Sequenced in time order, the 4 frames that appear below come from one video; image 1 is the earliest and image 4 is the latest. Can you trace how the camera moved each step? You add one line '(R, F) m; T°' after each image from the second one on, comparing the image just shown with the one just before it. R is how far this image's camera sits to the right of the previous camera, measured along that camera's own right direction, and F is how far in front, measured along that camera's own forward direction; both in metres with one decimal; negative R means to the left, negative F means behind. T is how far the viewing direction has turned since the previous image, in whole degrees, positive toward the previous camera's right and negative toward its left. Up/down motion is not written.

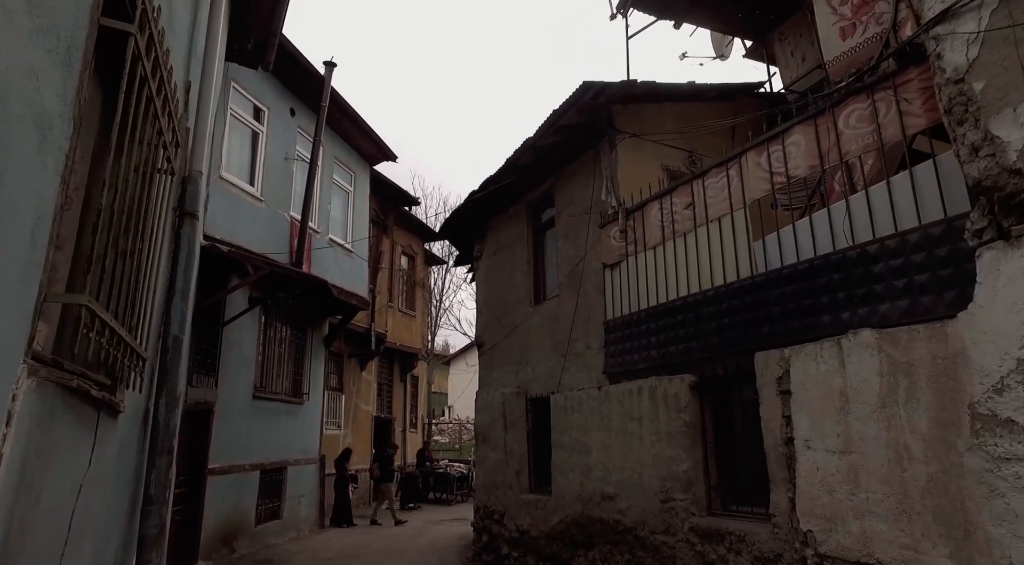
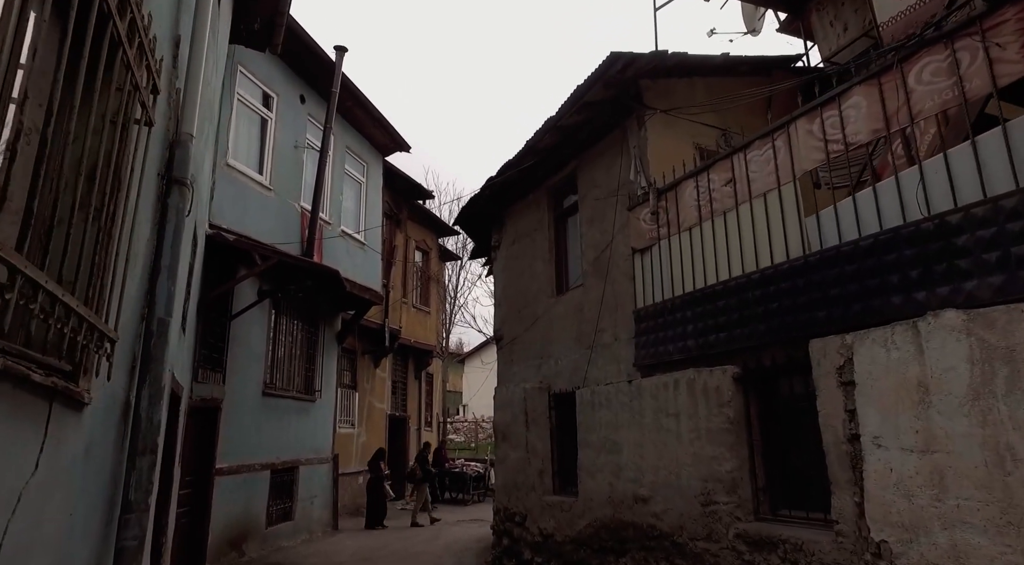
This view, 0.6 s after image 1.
(-0.1, +0.5) m; -1°
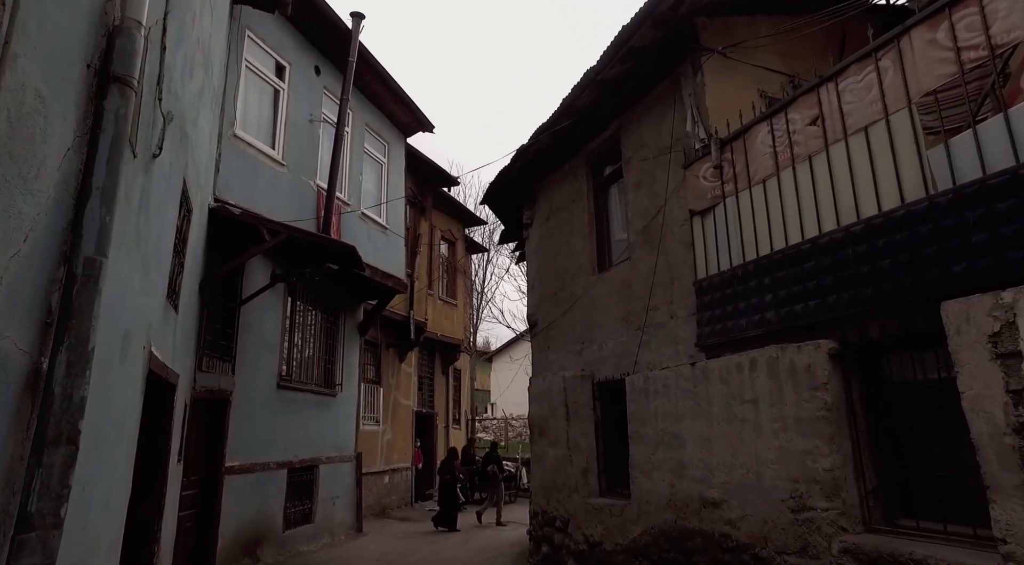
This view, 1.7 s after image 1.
(-0.1, +0.9) m; -2°
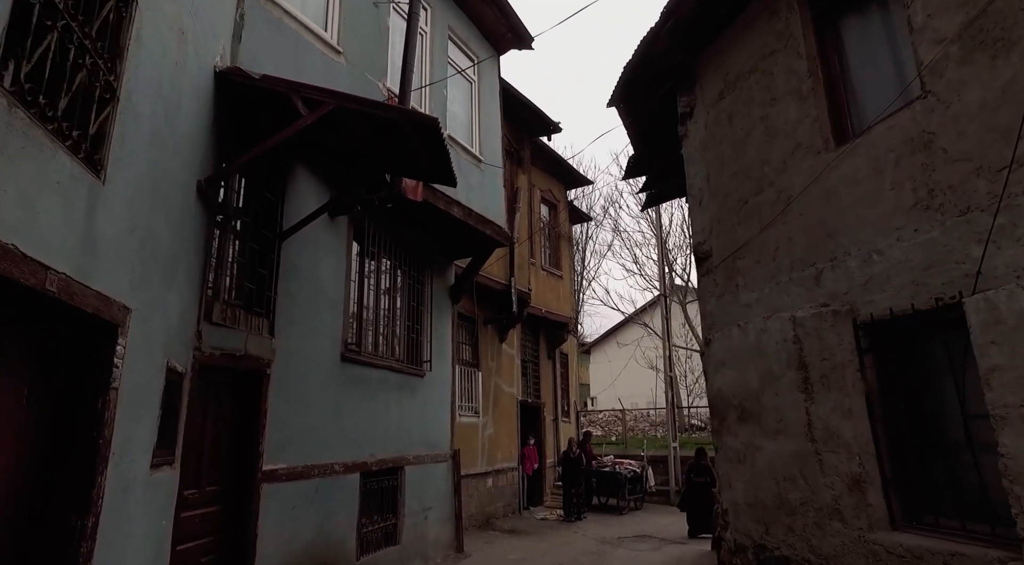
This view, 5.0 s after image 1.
(-0.7, +3.0) m; -8°
